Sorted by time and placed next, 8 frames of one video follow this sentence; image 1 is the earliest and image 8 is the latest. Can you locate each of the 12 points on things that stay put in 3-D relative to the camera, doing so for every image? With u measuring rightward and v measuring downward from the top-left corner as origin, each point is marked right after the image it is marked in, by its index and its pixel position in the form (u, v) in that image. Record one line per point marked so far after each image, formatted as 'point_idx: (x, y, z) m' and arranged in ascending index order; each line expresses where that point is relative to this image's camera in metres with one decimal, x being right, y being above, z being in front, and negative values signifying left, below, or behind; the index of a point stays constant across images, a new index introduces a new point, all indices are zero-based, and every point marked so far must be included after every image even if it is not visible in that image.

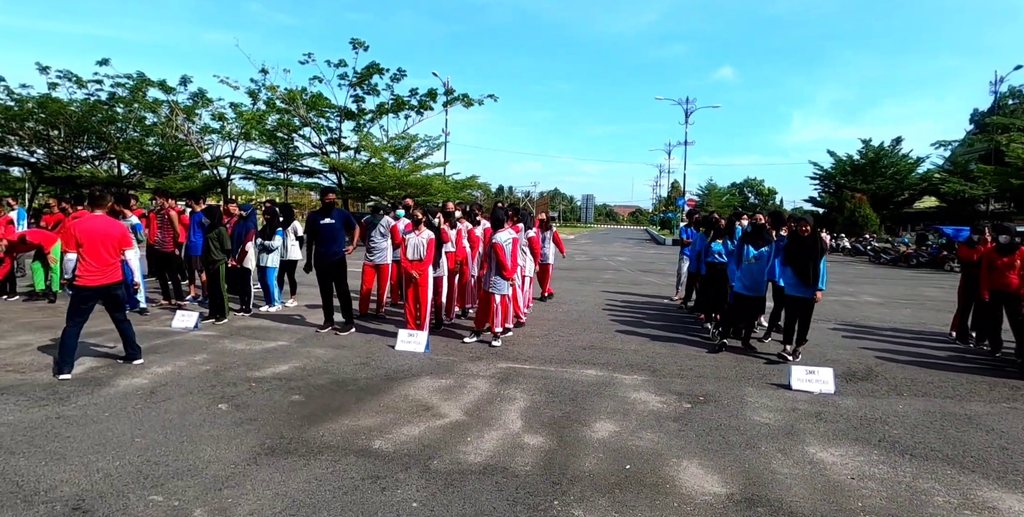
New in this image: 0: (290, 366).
0: (-2.5, -1.2, +6.1) m
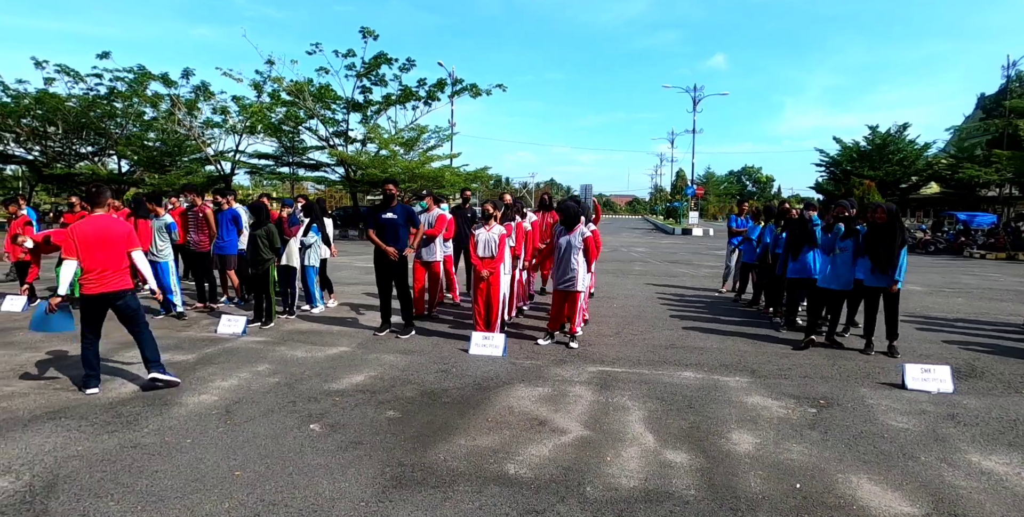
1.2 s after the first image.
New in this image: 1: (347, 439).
0: (-1.5, -1.2, +5.5) m
1: (-1.2, -1.4, +4.1) m
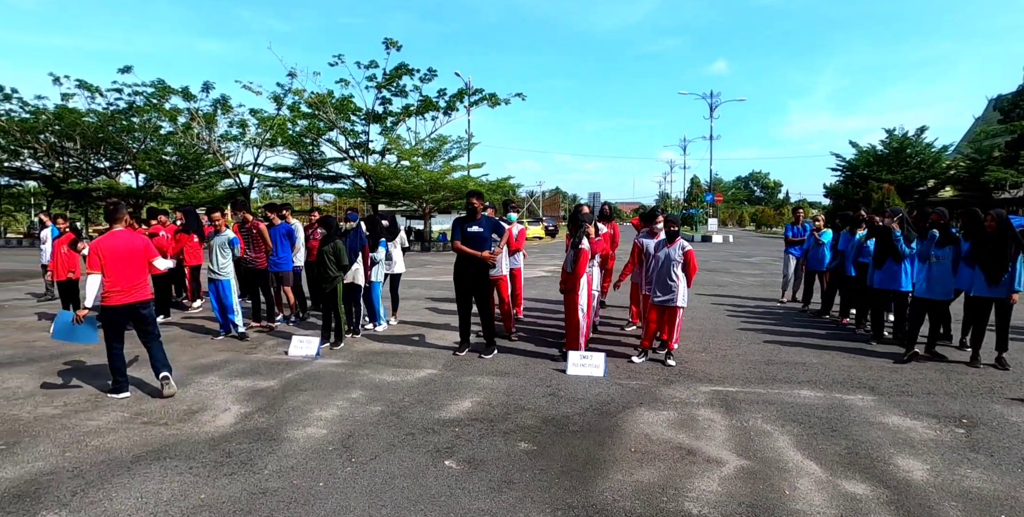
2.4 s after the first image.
0: (-0.4, -1.3, +5.1) m
1: (-0.1, -1.5, +3.7) m
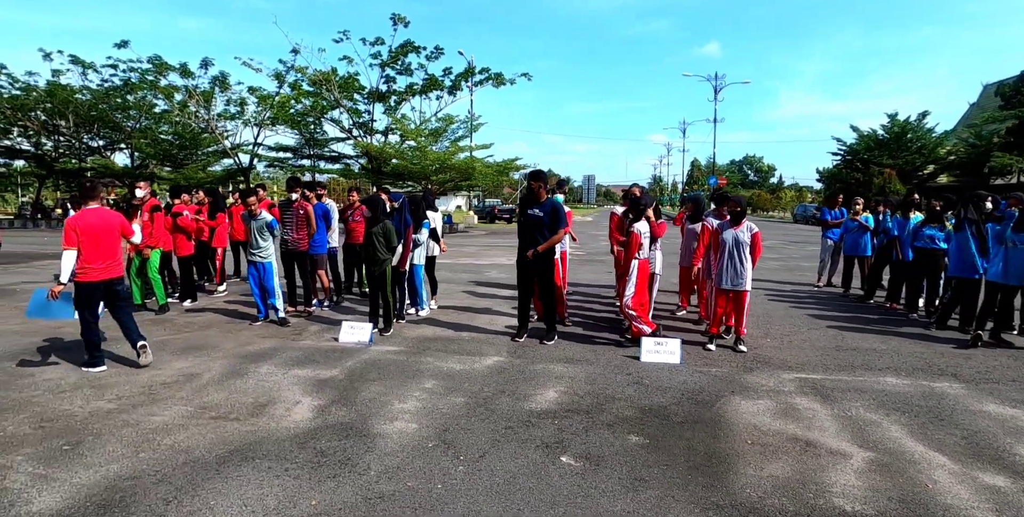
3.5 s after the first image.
0: (+0.4, -1.2, +4.8) m
1: (+0.7, -1.4, +3.5) m
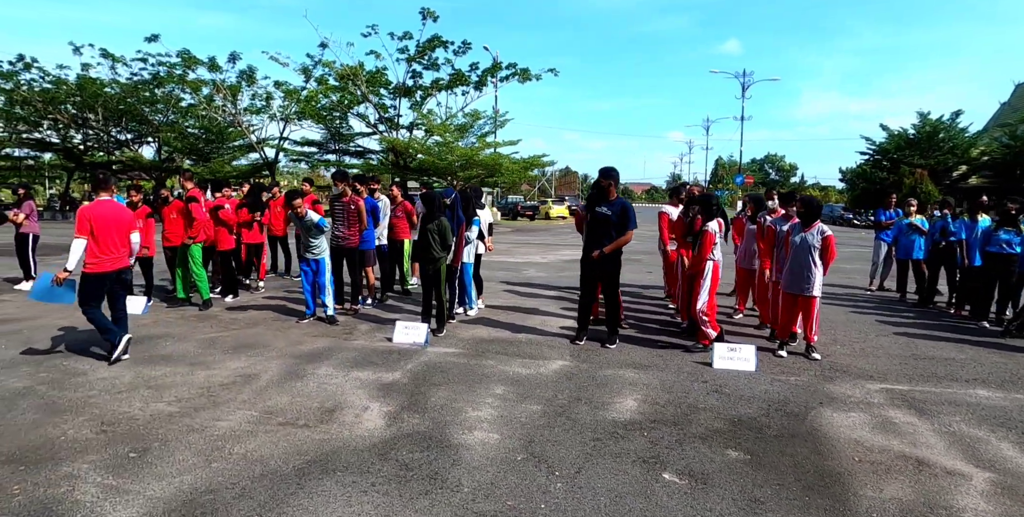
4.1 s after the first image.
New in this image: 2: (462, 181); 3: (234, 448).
0: (+1.0, -1.2, +4.6) m
1: (+1.3, -1.4, +3.2) m
2: (-1.7, +2.7, +19.2) m
3: (-1.8, -1.2, +3.6) m
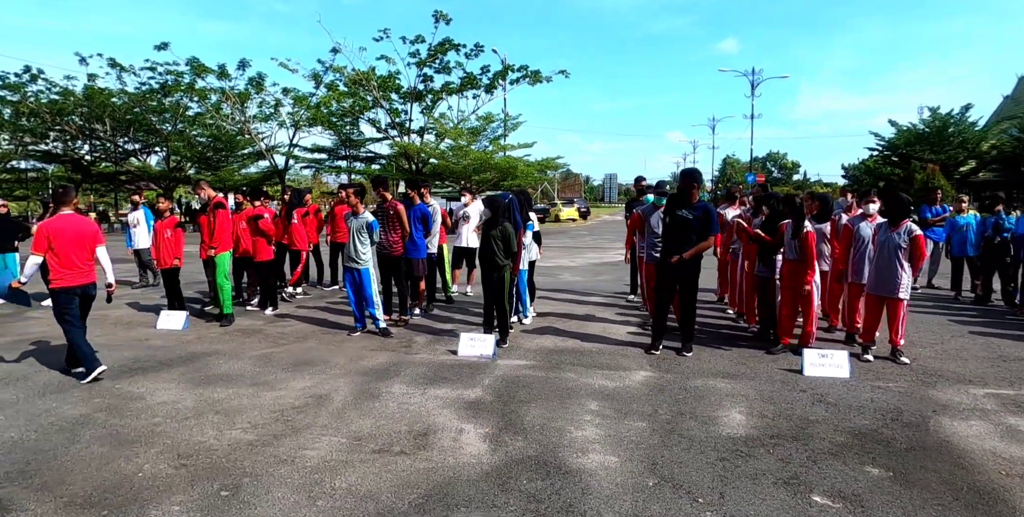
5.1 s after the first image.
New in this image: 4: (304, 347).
0: (+1.8, -1.2, +4.3) m
1: (+2.1, -1.4, +2.9) m
2: (-1.3, +2.5, +18.9) m
3: (-1.0, -1.3, +3.2) m
4: (-2.2, -0.9, +5.8) m
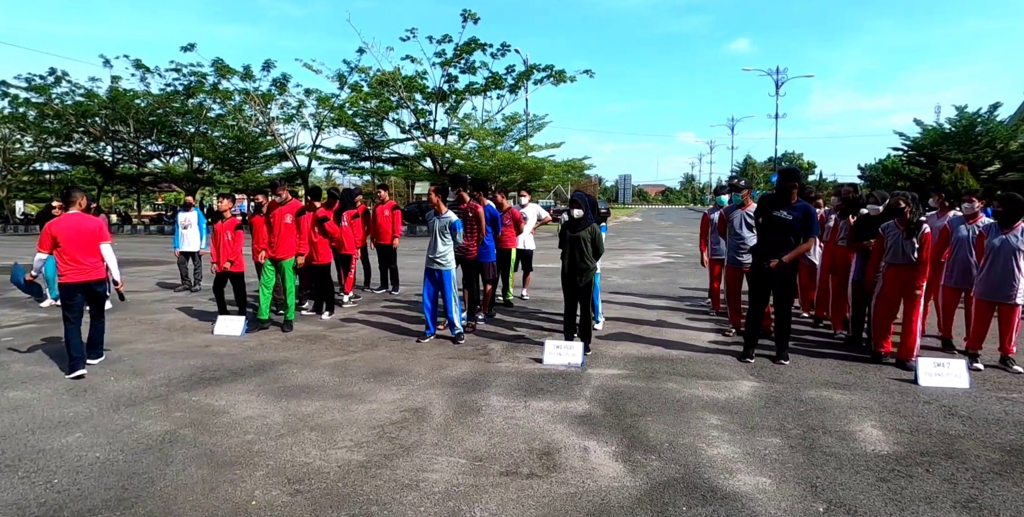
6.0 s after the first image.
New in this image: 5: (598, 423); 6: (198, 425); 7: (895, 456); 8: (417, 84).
0: (+2.6, -1.2, +3.9) m
1: (+2.9, -1.4, +2.6) m
2: (-0.4, +2.5, +18.6) m
3: (-0.2, -1.3, +2.9) m
4: (-1.4, -1.0, +5.5) m
5: (+0.6, -1.2, +3.9) m
6: (-2.3, -1.2, +4.0) m
7: (+2.5, -1.3, +3.6) m
8: (-3.3, +5.8, +18.1) m
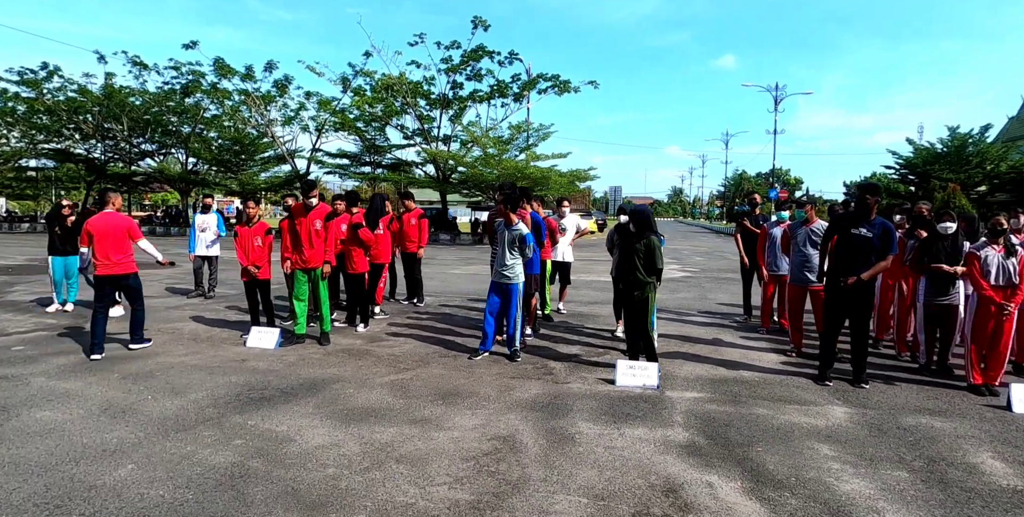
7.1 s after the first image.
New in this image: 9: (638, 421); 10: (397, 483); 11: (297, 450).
0: (+3.3, -1.4, +3.7) m
1: (+3.6, -1.5, +2.4) m
2: (-0.3, +2.1, +18.3) m
3: (+0.5, -1.4, +2.6) m
4: (-0.7, -1.1, +5.1) m
5: (+1.3, -1.3, +3.6) m
6: (-1.6, -1.3, +3.5) m
7: (+3.2, -1.4, +3.3) m
8: (-3.1, +5.5, +17.7) m
9: (+0.9, -1.2, +4.1) m
10: (-0.7, -1.3, +3.2) m
11: (-1.4, -1.3, +3.6) m
